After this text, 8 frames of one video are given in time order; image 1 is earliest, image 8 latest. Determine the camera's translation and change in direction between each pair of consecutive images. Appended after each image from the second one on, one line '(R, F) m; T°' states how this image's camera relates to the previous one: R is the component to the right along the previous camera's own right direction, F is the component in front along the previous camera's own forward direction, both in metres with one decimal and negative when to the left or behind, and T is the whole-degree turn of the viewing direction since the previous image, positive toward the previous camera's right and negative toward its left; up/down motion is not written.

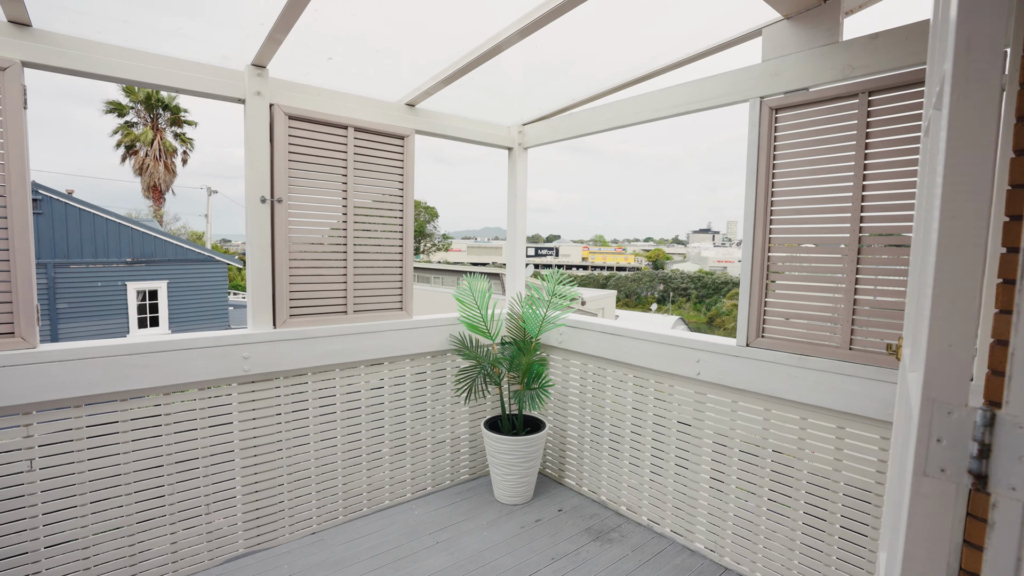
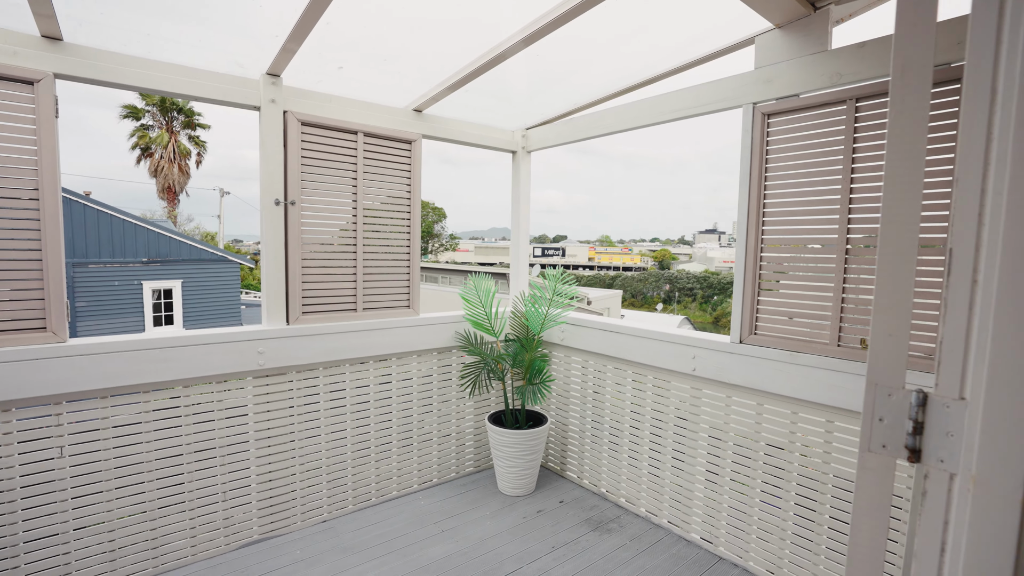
(0.0, -0.1) m; -1°
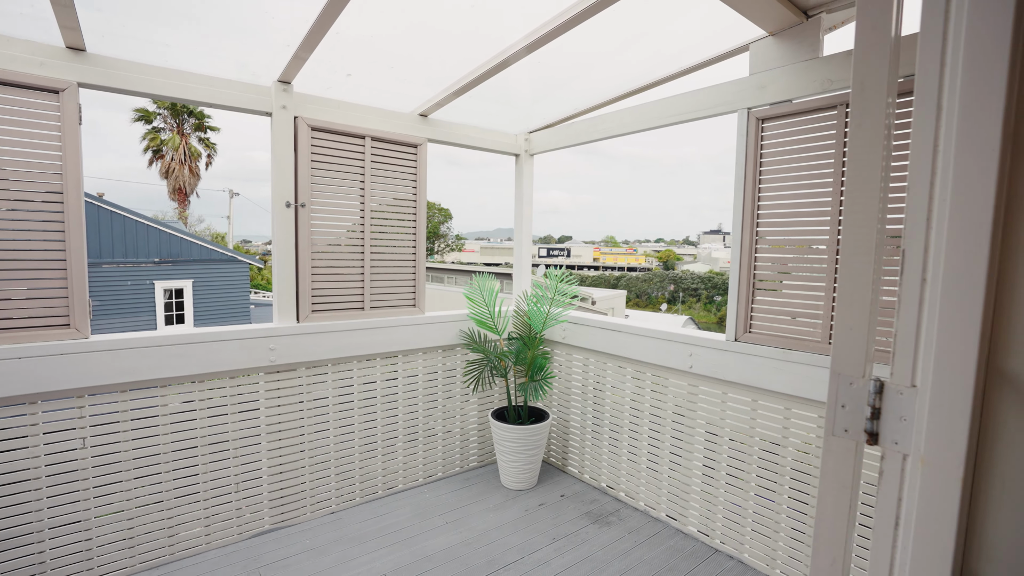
(0.0, -0.1) m; -1°
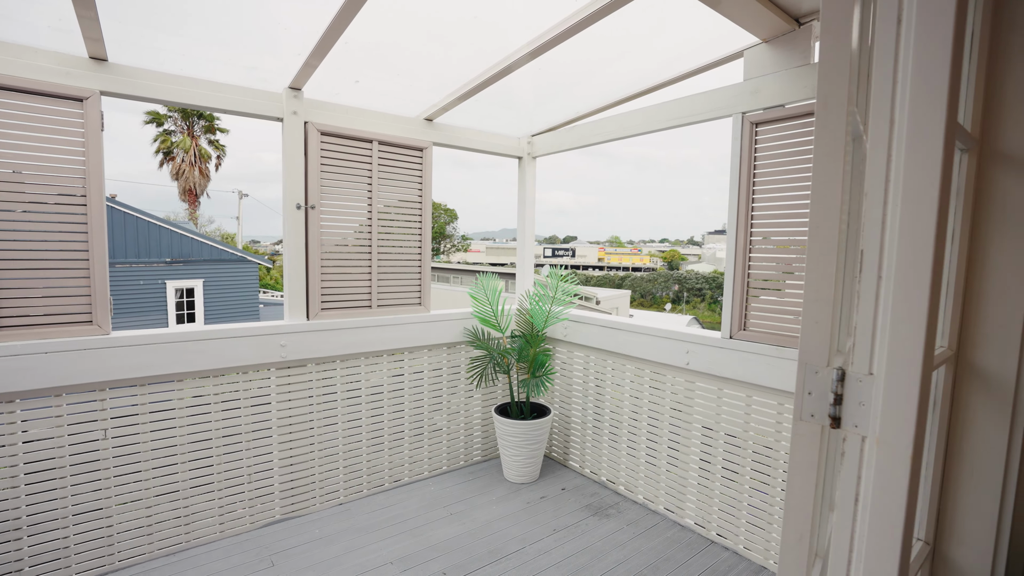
(0.0, -0.1) m; -1°
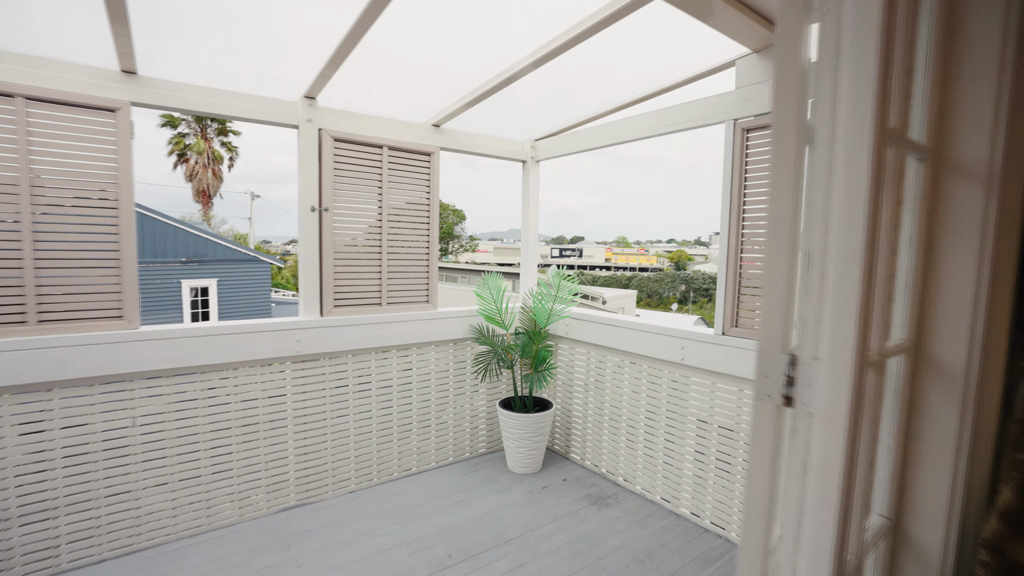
(0.0, -0.1) m; -1°
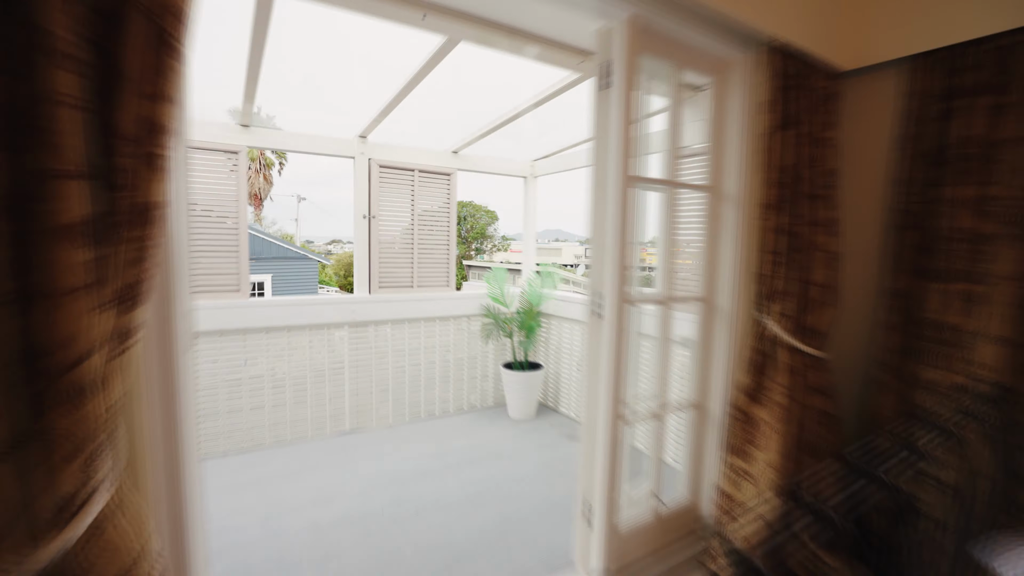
(+0.3, -0.8) m; -4°
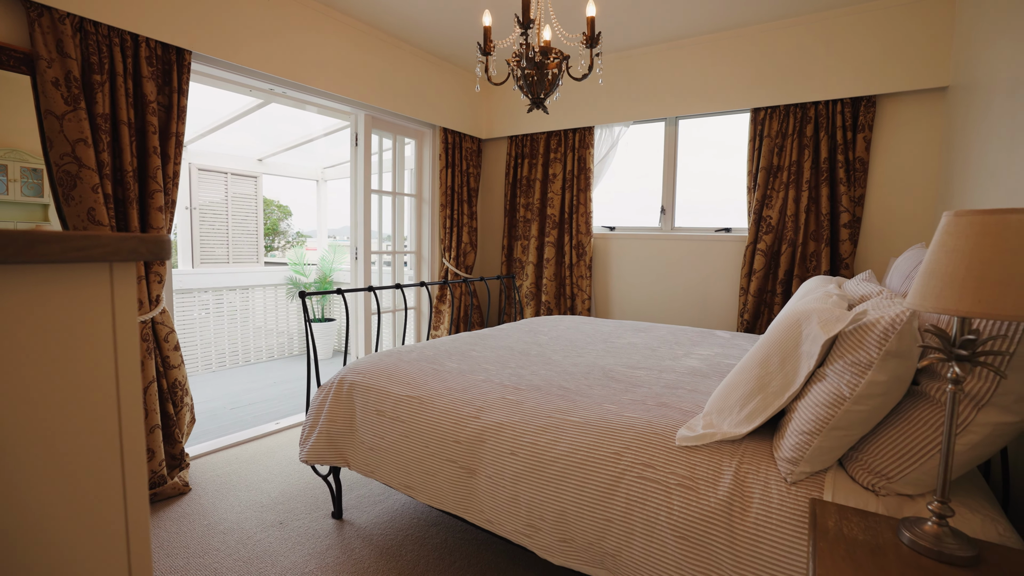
(0.0, -1.8) m; +24°
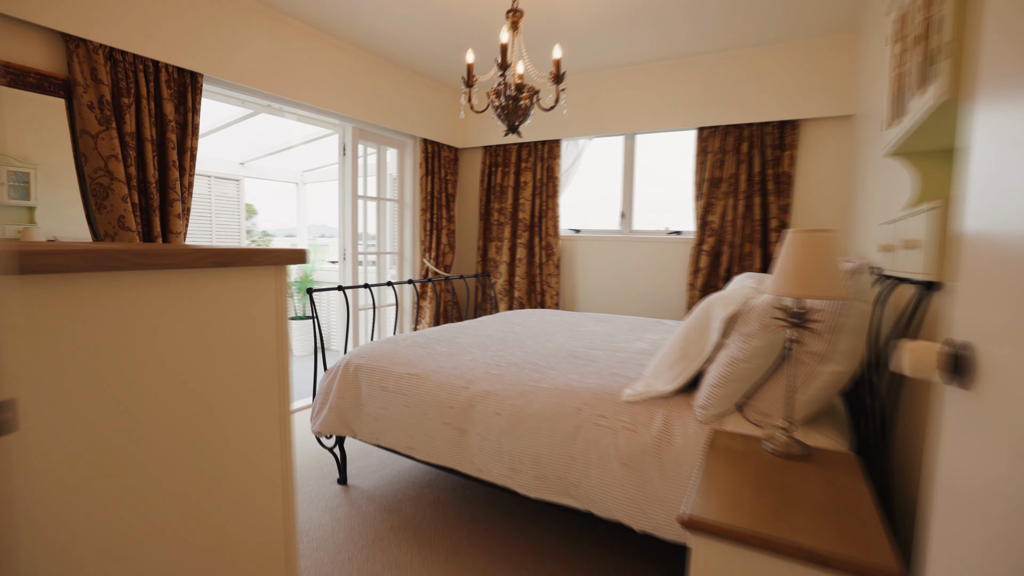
(-0.1, -0.3) m; +4°
